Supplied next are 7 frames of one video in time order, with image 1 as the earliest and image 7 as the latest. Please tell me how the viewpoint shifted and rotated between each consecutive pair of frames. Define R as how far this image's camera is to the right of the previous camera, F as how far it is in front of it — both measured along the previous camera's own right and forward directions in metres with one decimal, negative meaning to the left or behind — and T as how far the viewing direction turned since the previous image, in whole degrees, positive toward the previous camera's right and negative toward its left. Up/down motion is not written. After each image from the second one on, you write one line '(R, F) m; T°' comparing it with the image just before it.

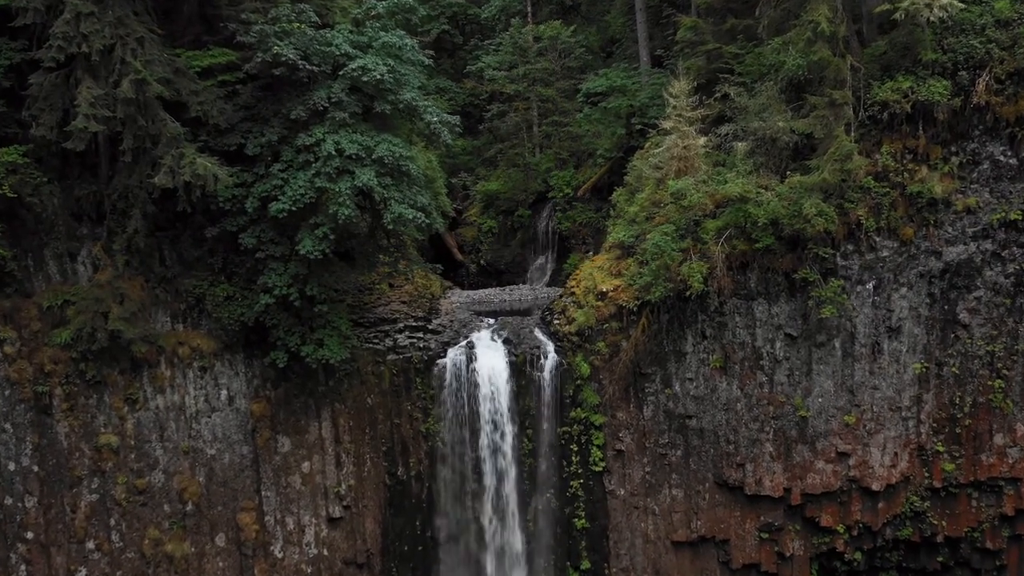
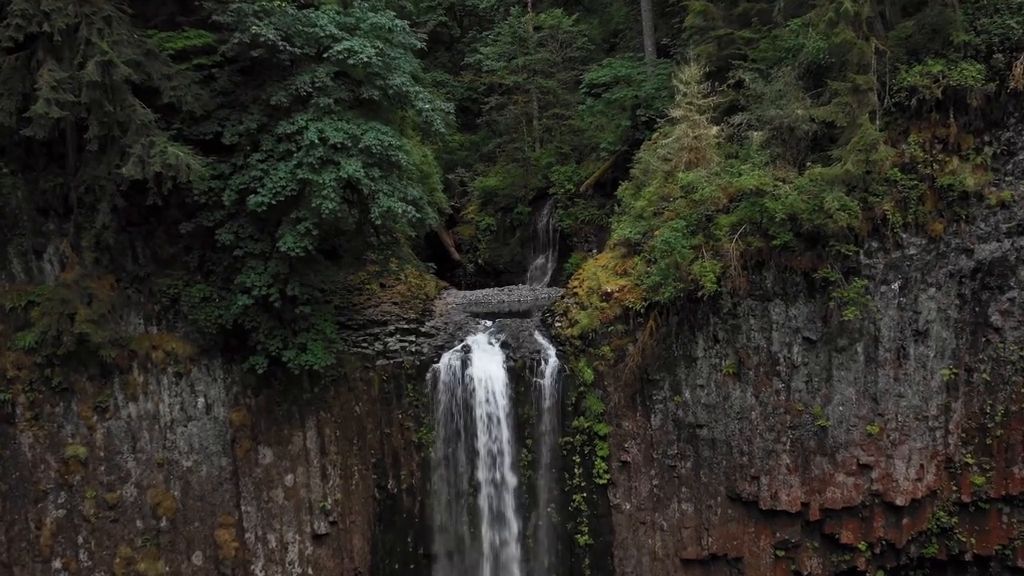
(0.0, +0.9) m; 0°
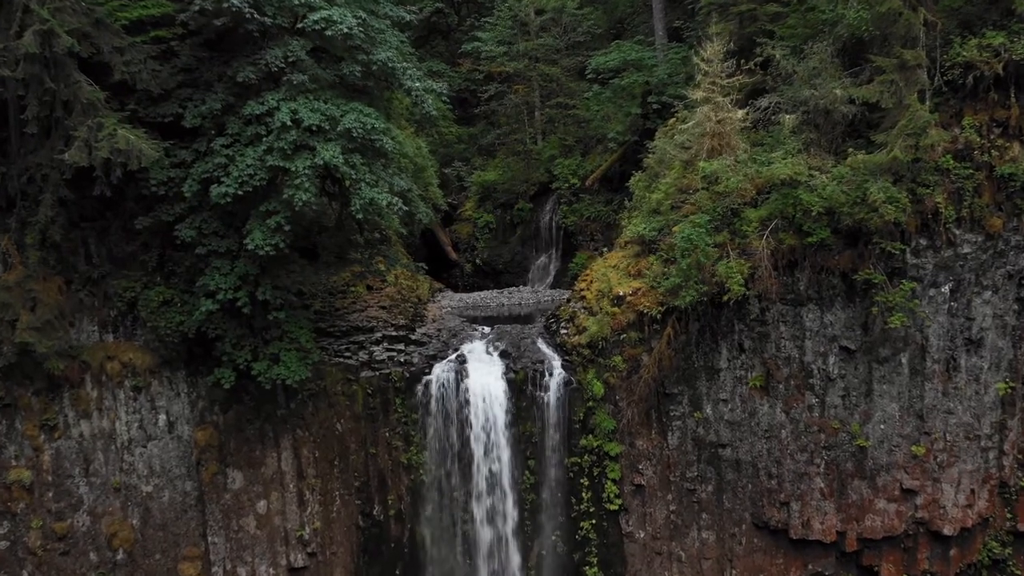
(0.0, +1.3) m; 0°
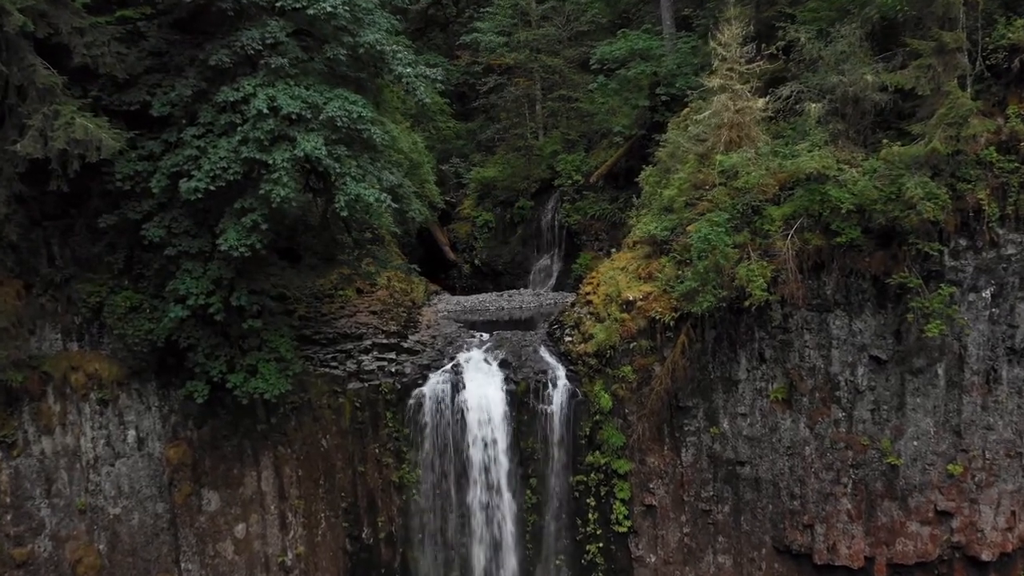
(0.0, +0.9) m; 0°
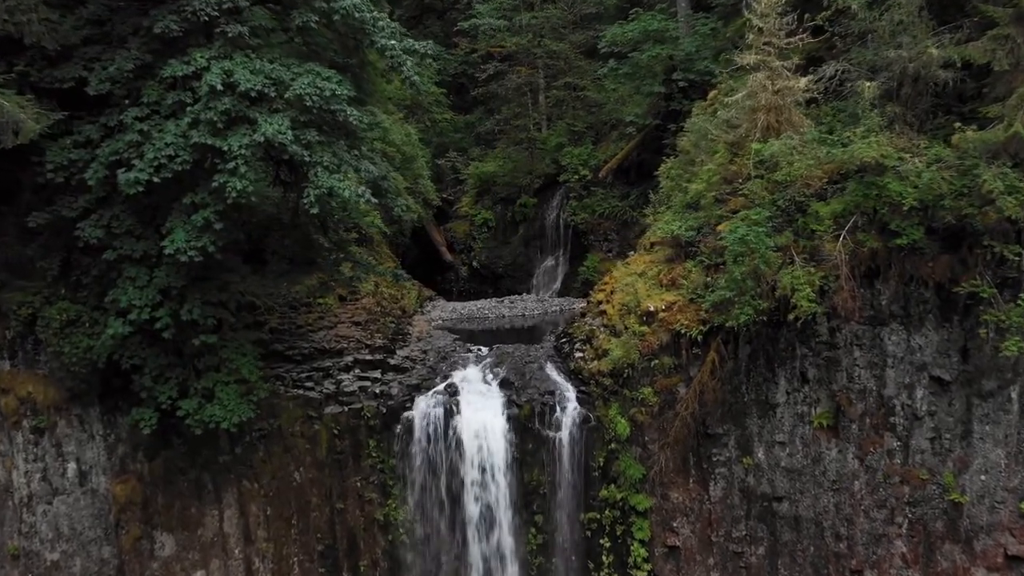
(0.0, +1.4) m; 0°
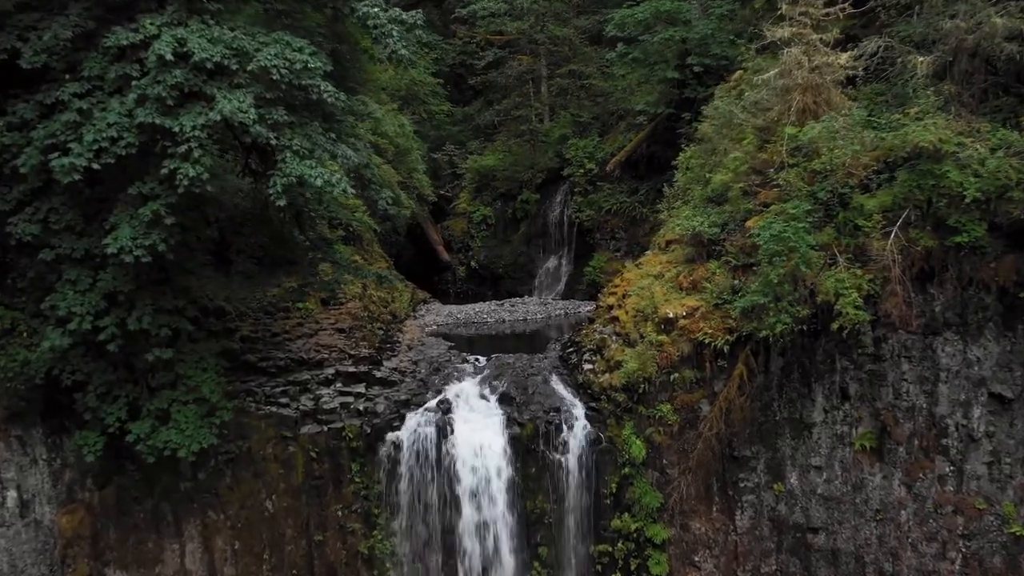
(0.0, +1.0) m; 0°
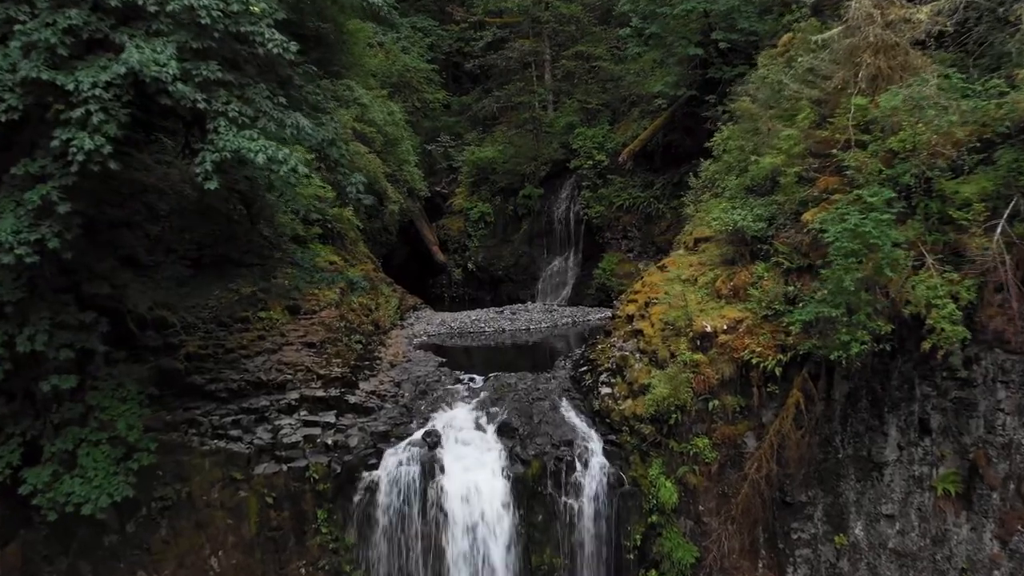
(0.0, +1.4) m; 0°
